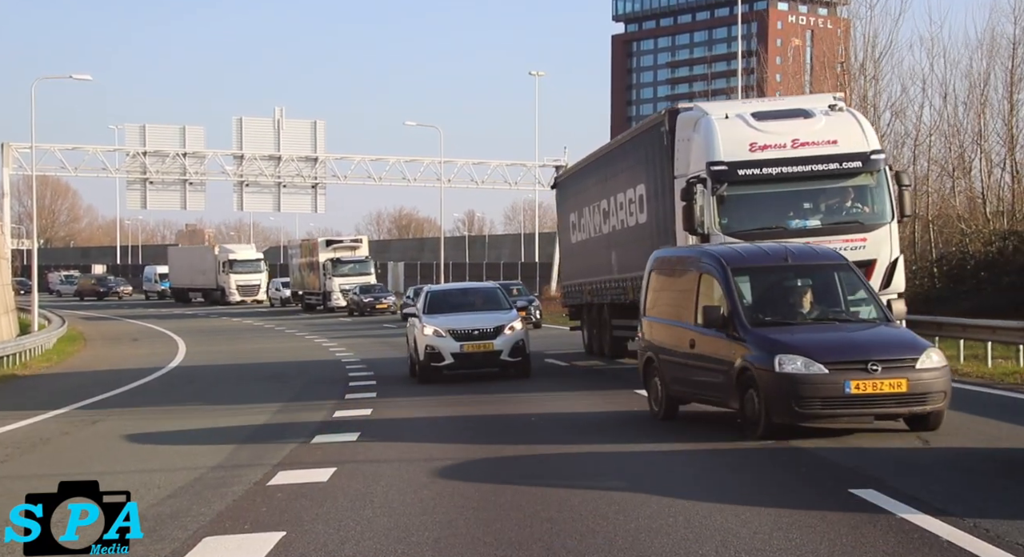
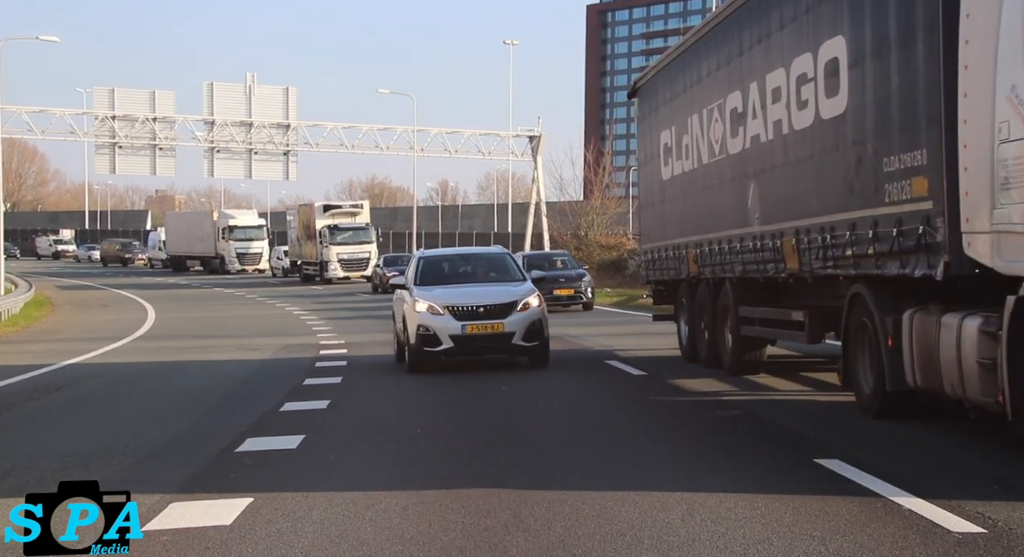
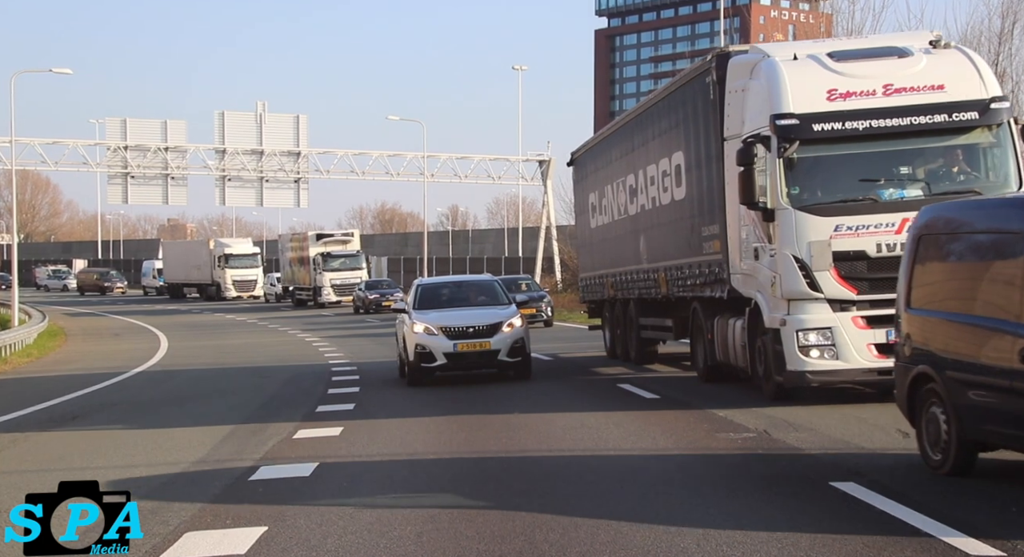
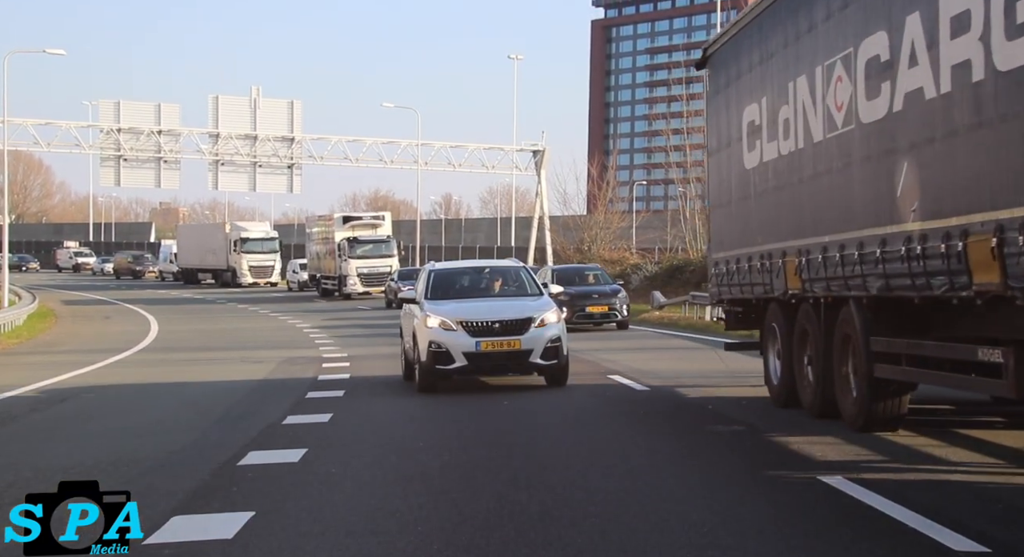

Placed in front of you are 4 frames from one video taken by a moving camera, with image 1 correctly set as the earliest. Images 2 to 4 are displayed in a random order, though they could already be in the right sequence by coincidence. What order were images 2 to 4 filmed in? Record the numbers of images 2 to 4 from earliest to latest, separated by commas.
3, 2, 4
